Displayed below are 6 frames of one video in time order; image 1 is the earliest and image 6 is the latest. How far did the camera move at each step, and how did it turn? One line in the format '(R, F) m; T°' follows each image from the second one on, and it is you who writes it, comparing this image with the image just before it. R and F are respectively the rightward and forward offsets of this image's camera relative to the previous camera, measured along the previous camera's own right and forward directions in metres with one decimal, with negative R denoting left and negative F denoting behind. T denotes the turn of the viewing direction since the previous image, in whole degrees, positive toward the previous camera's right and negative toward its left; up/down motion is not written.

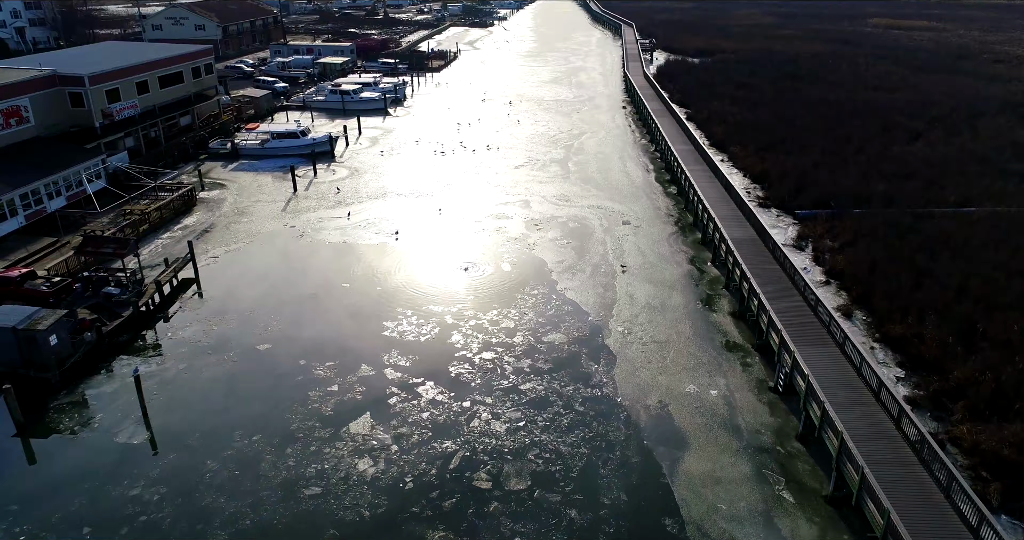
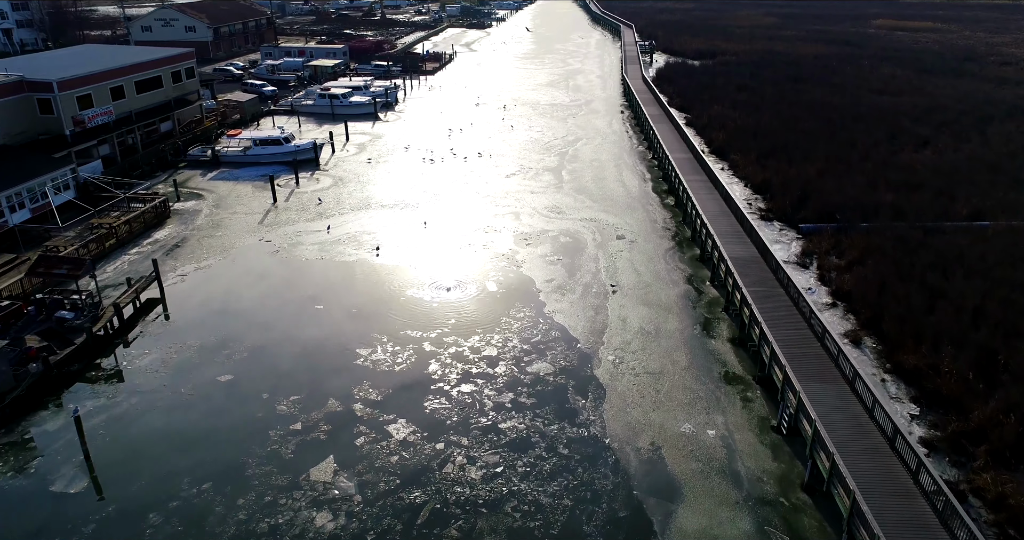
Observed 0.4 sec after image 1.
(+0.4, +1.0) m; 0°
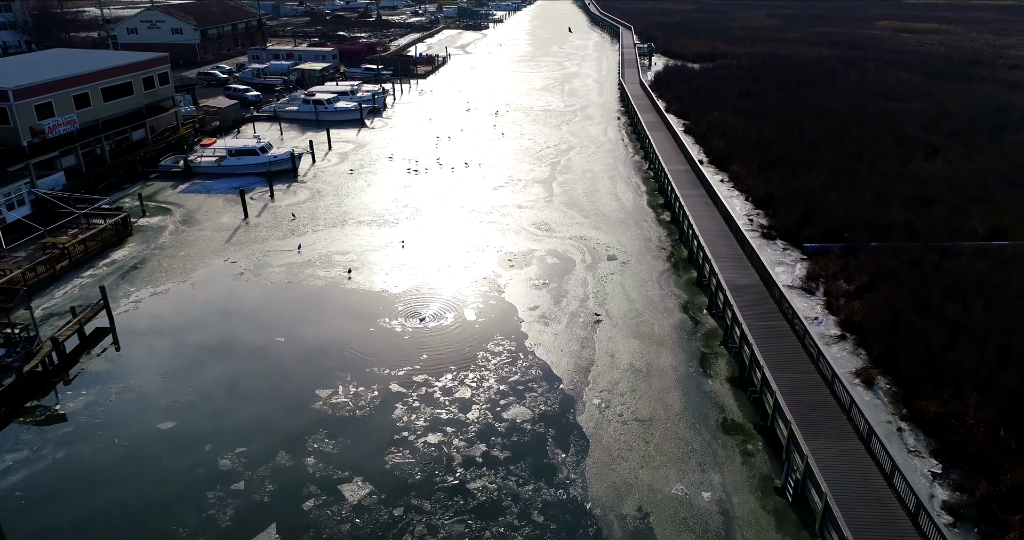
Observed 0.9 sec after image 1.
(+0.5, +1.3) m; 0°
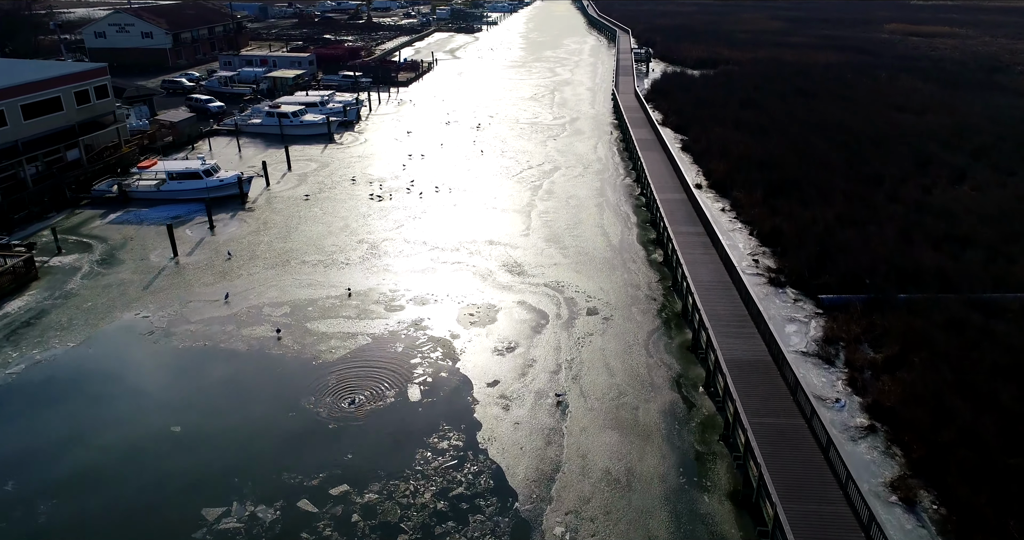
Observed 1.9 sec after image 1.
(+0.9, +2.6) m; 0°
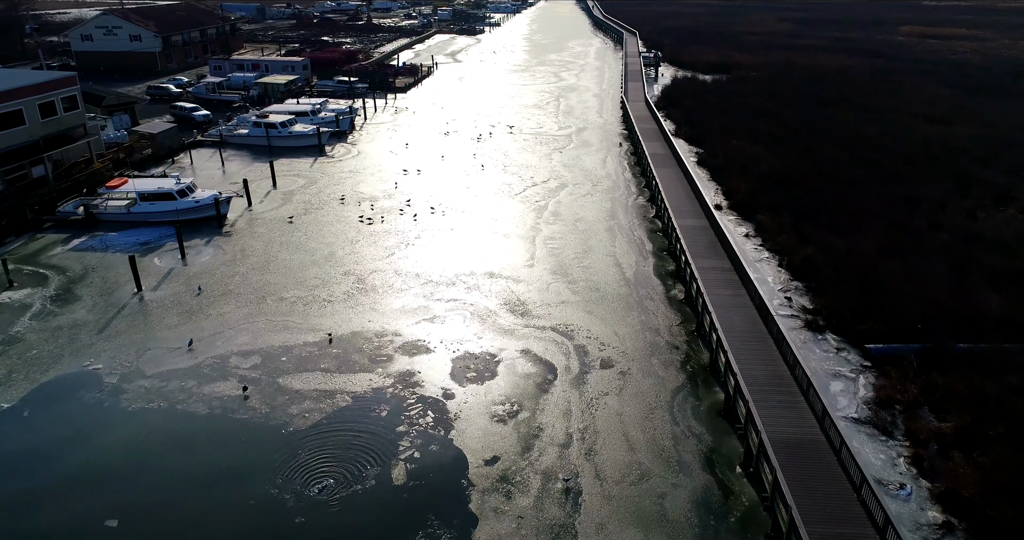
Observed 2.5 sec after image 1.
(0.0, +1.9) m; 0°
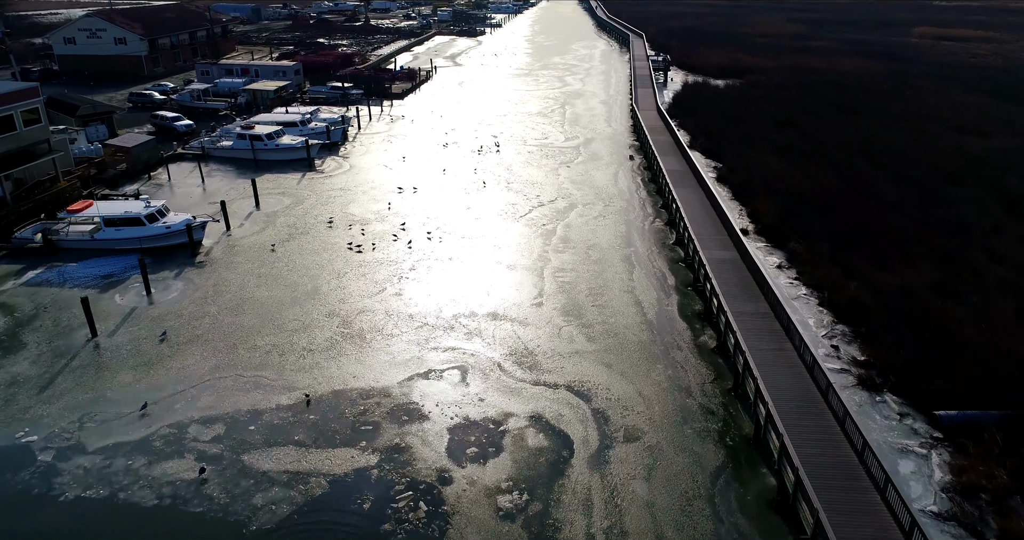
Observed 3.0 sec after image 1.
(-0.1, +1.9) m; 0°
